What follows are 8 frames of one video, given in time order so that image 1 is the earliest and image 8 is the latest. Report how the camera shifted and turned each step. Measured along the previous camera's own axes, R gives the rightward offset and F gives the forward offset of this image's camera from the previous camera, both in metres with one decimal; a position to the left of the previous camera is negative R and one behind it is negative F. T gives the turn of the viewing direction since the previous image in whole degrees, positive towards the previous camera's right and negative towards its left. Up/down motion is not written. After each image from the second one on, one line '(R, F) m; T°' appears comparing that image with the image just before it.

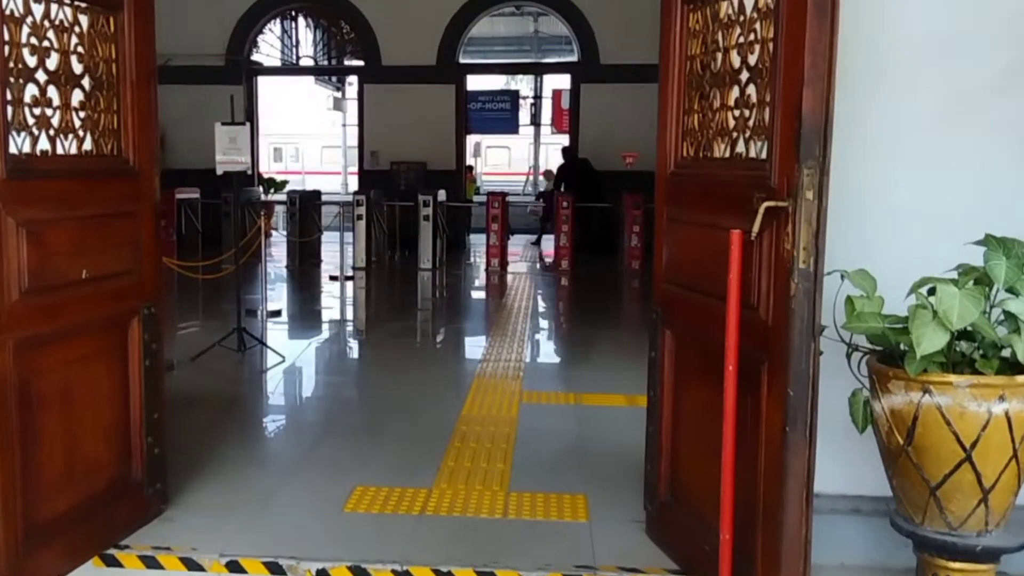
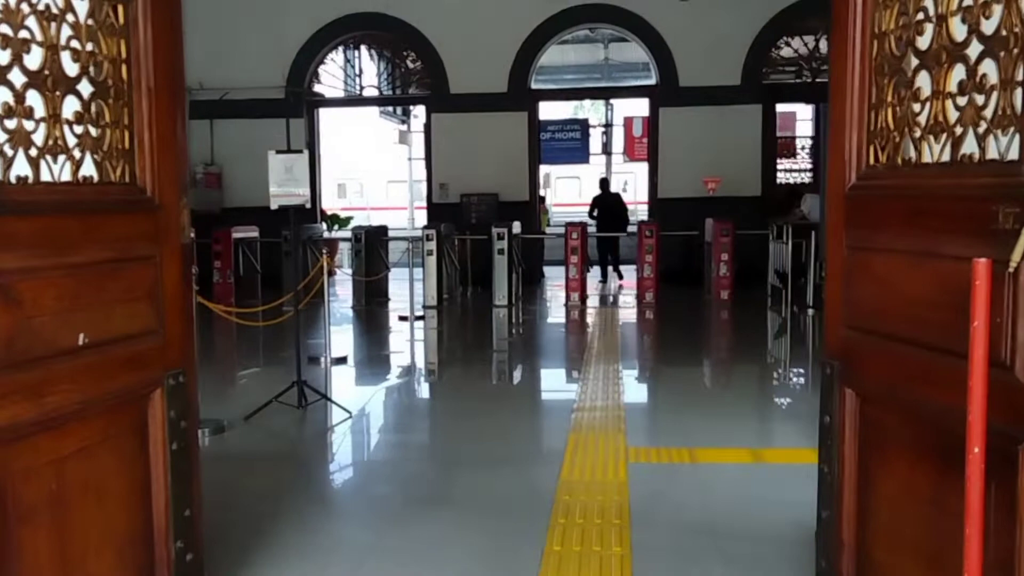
(-0.1, +0.6) m; -3°
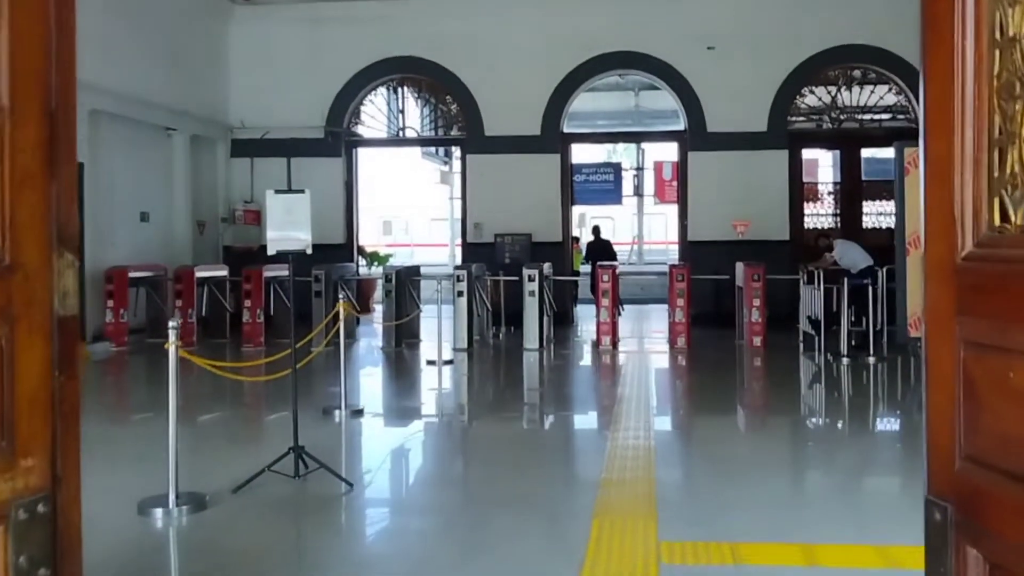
(+0.1, +0.5) m; -2°
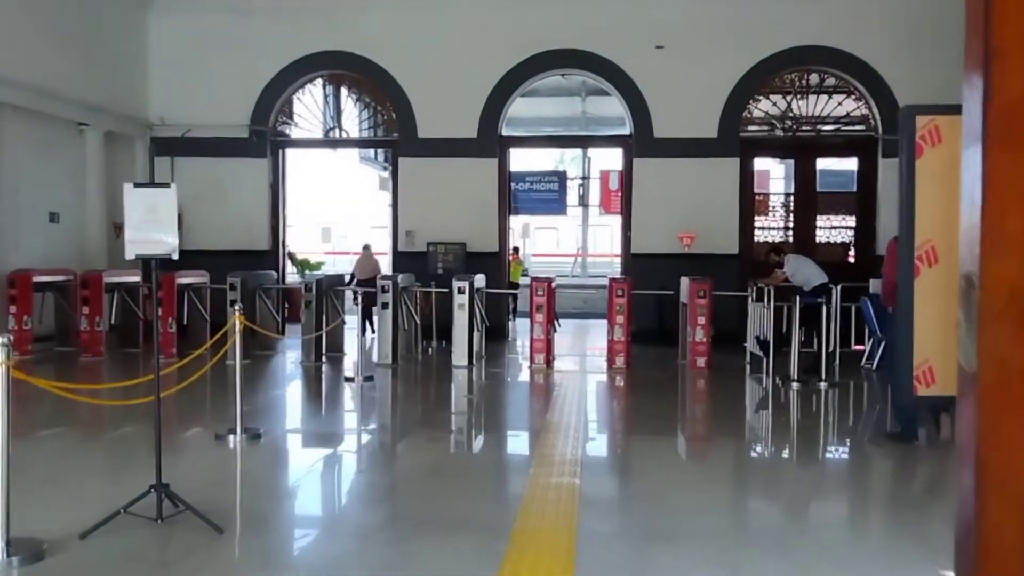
(+0.1, +0.6) m; +3°
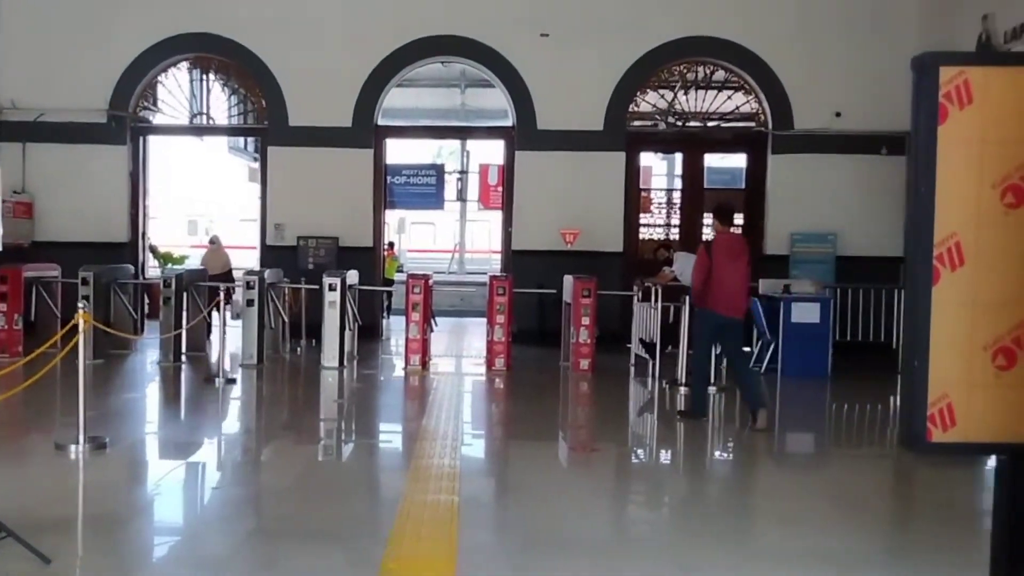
(0.0, +0.4) m; +7°
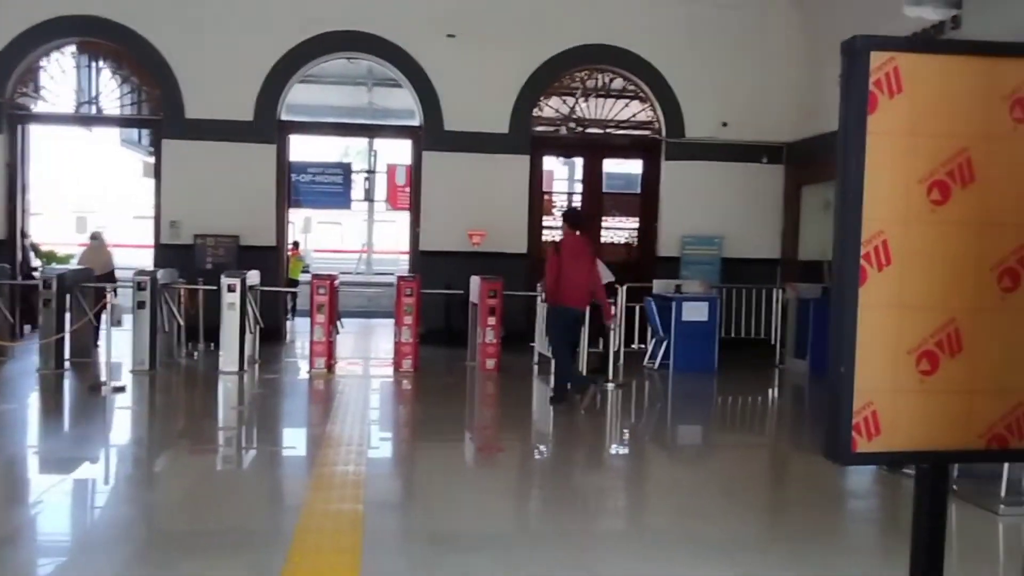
(0.0, +0.1) m; +5°
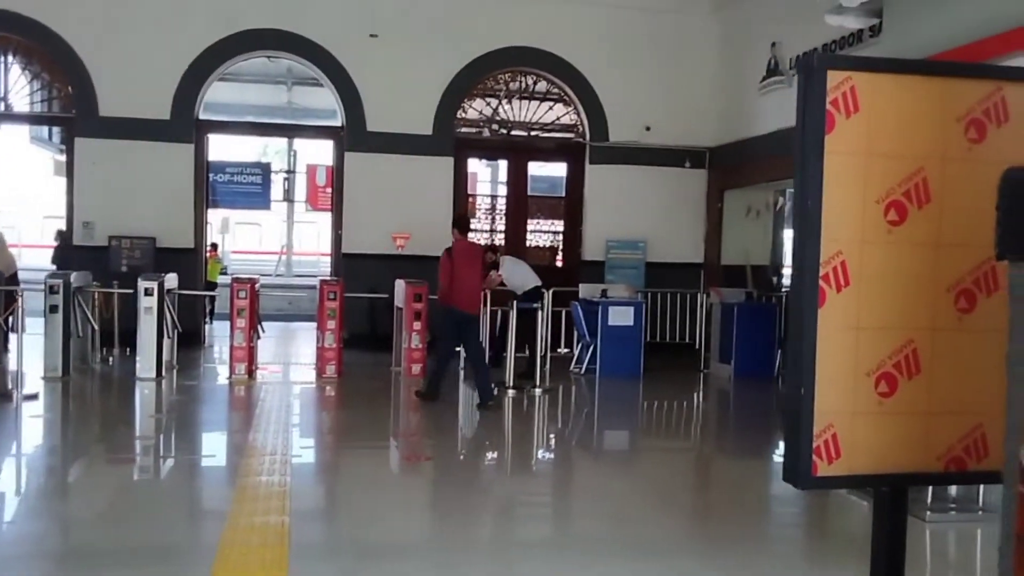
(0.0, 0.0) m; +4°
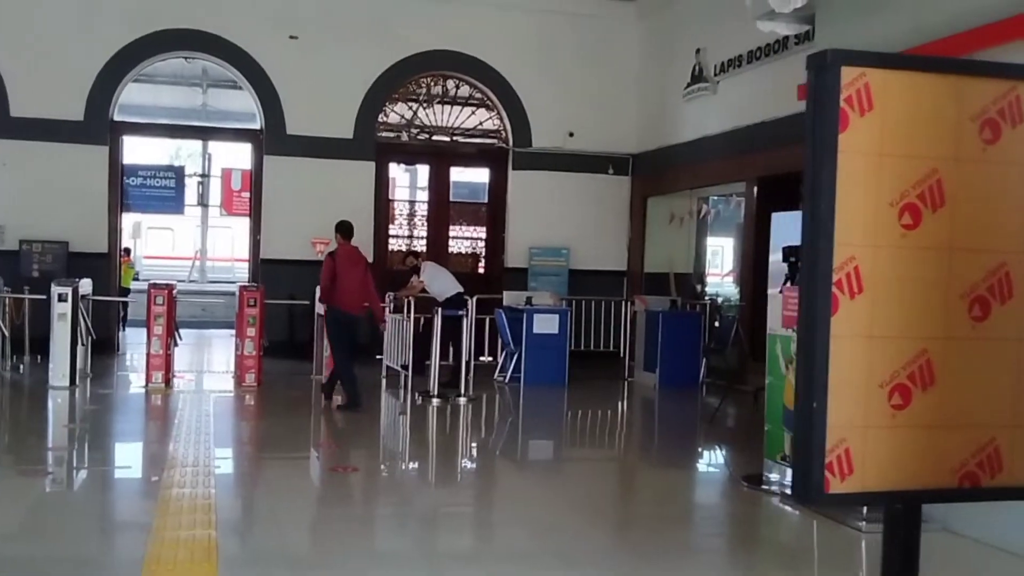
(-0.1, +0.1) m; +4°
